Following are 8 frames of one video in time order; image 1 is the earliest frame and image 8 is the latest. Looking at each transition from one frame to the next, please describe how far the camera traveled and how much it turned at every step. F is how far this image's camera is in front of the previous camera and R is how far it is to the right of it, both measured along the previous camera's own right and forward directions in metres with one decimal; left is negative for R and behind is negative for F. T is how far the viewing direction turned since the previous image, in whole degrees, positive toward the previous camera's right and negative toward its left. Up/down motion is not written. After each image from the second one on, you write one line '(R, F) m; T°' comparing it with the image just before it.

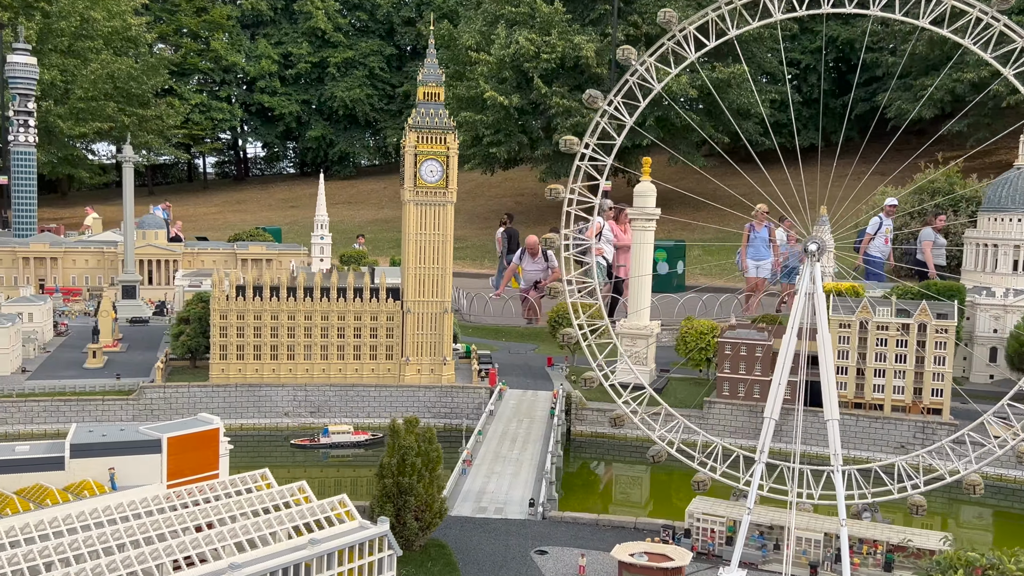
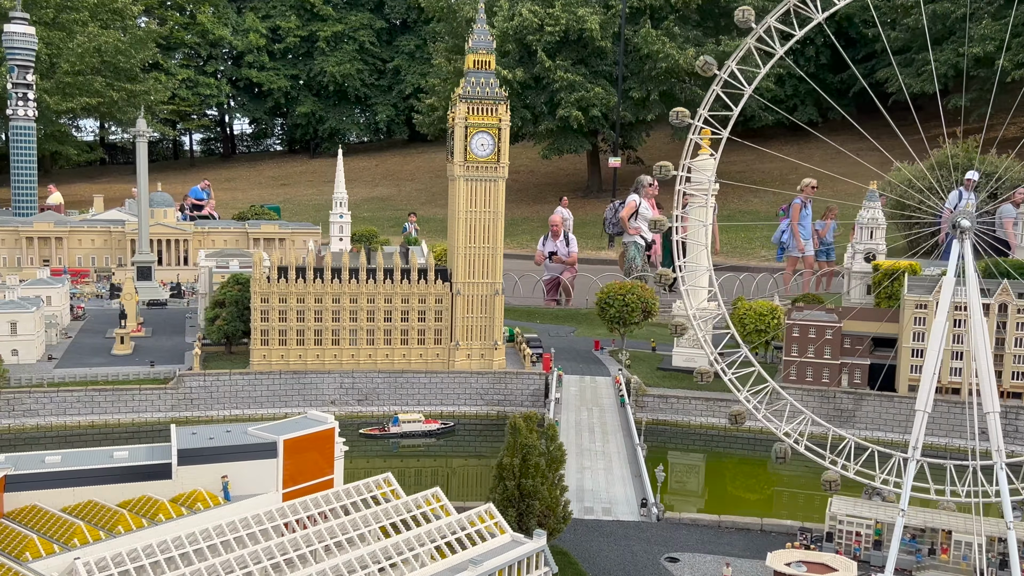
(-3.4, +2.2) m; +1°
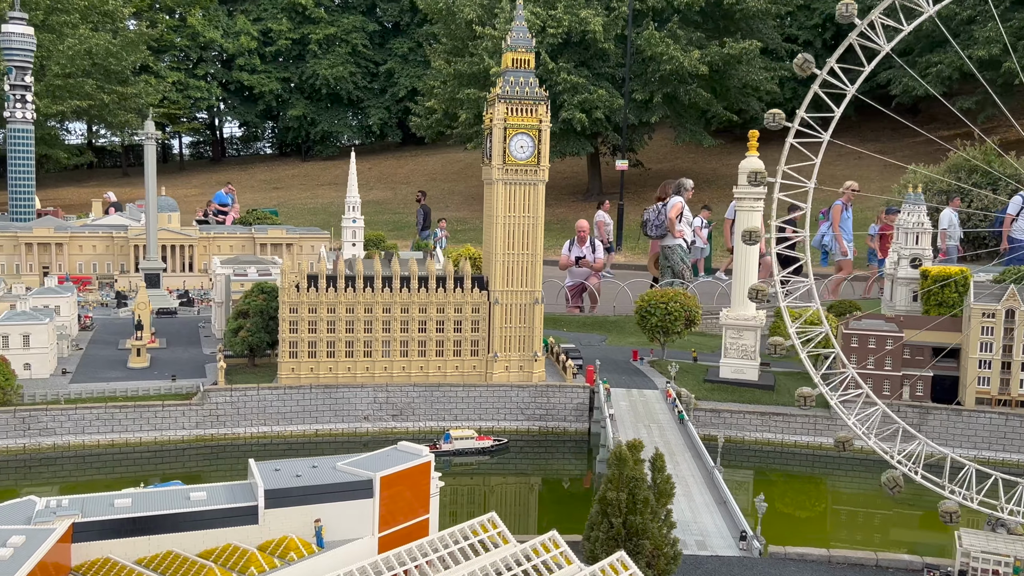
(-2.4, +2.2) m; +1°
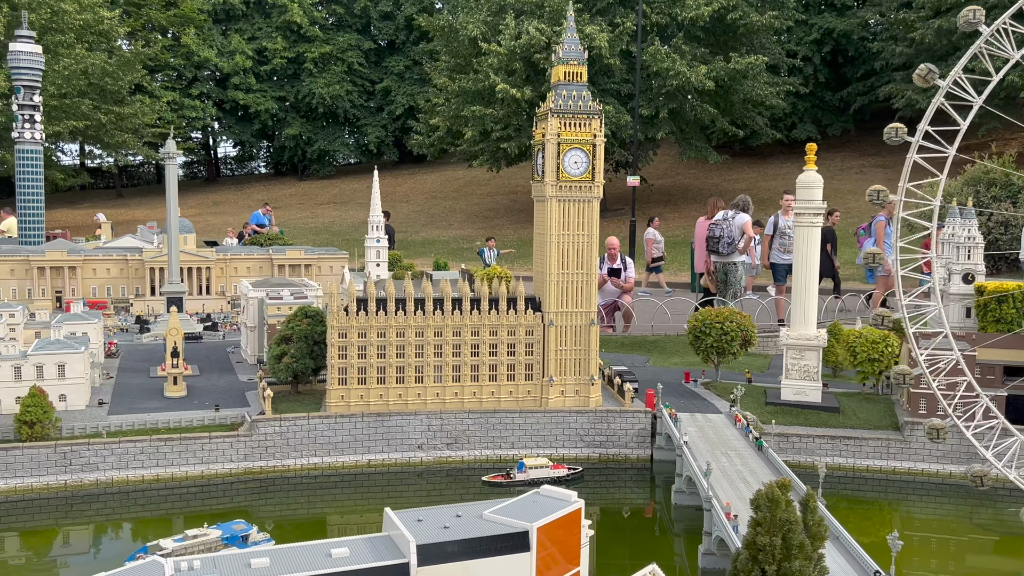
(-2.8, +1.6) m; +1°
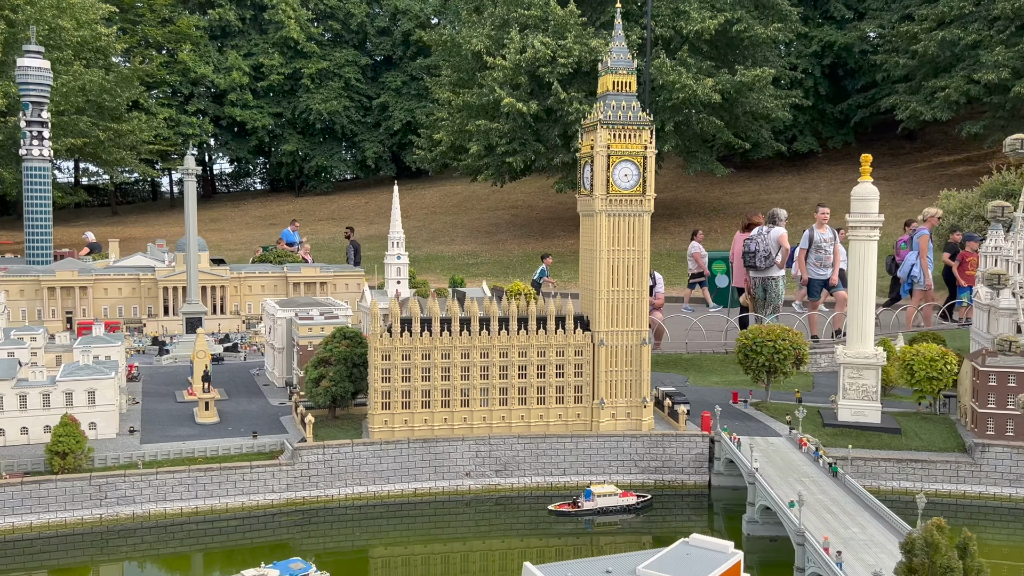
(-2.3, +1.6) m; +1°
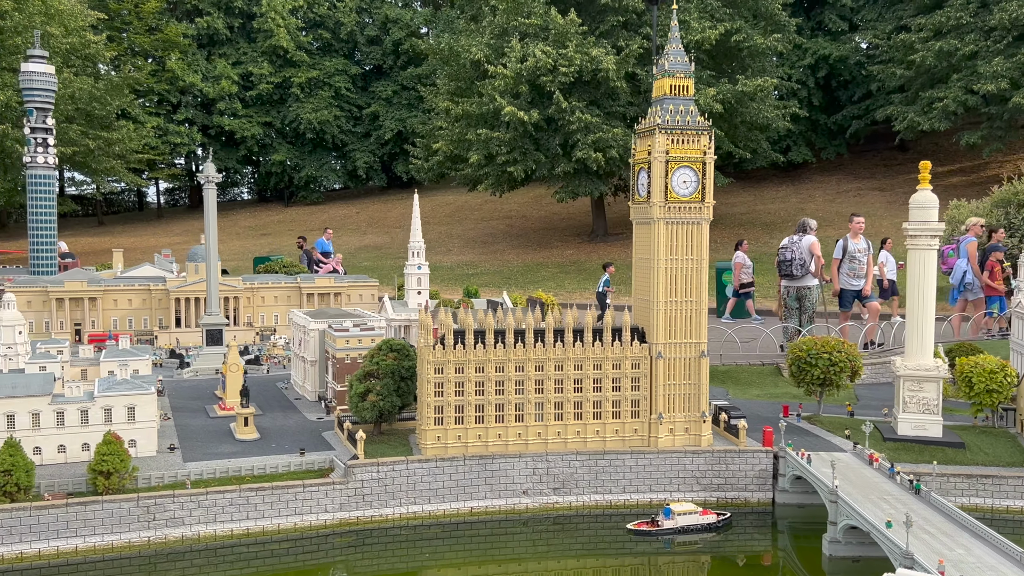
(-2.9, +1.4) m; +1°
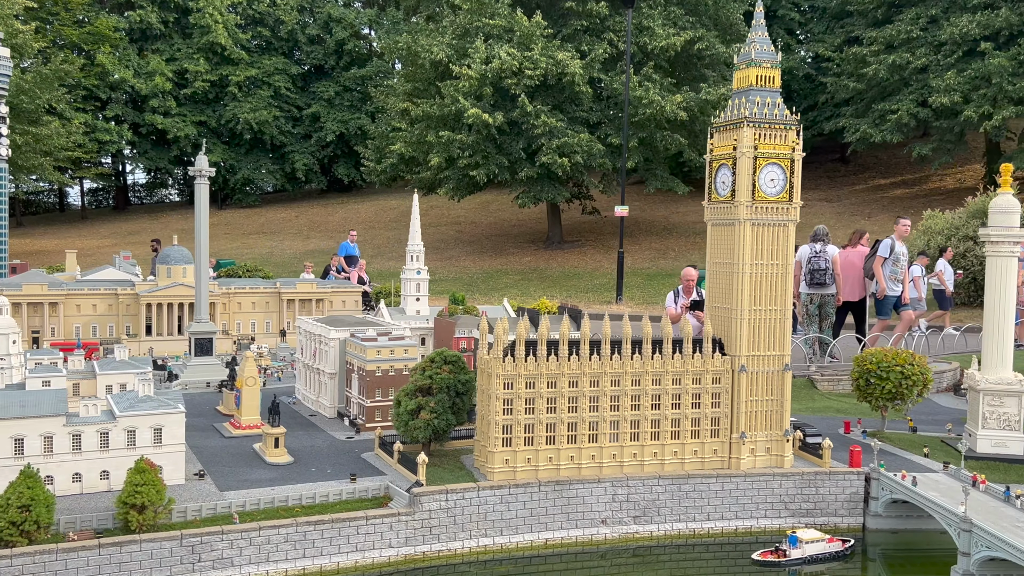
(-5.2, +3.8) m; +5°
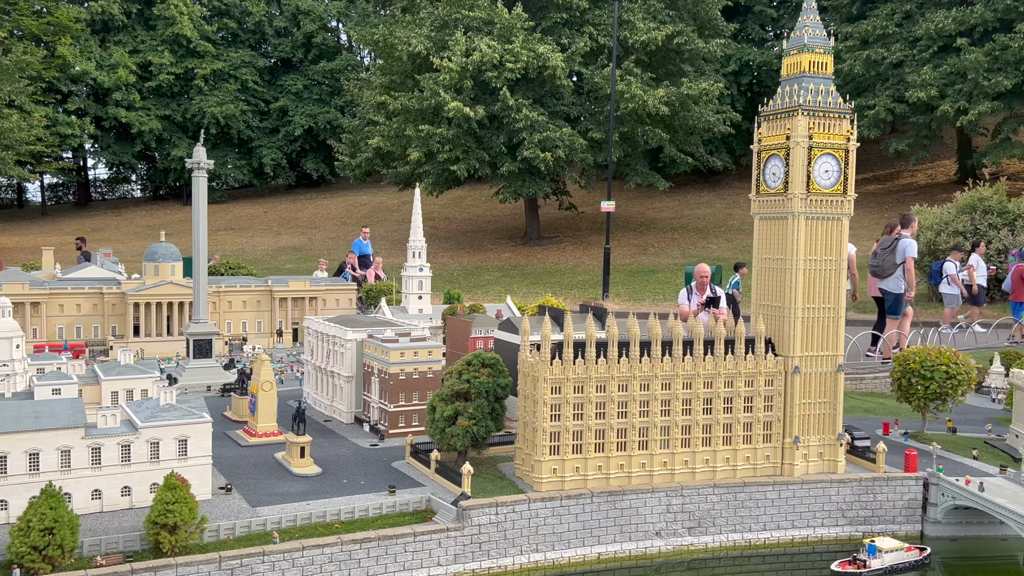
(-2.7, +2.0) m; +2°
